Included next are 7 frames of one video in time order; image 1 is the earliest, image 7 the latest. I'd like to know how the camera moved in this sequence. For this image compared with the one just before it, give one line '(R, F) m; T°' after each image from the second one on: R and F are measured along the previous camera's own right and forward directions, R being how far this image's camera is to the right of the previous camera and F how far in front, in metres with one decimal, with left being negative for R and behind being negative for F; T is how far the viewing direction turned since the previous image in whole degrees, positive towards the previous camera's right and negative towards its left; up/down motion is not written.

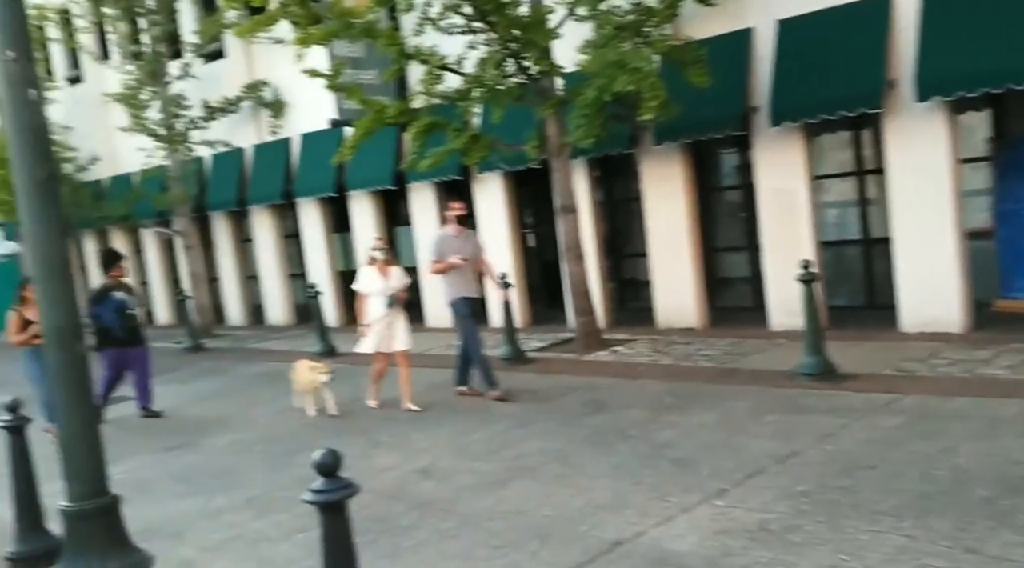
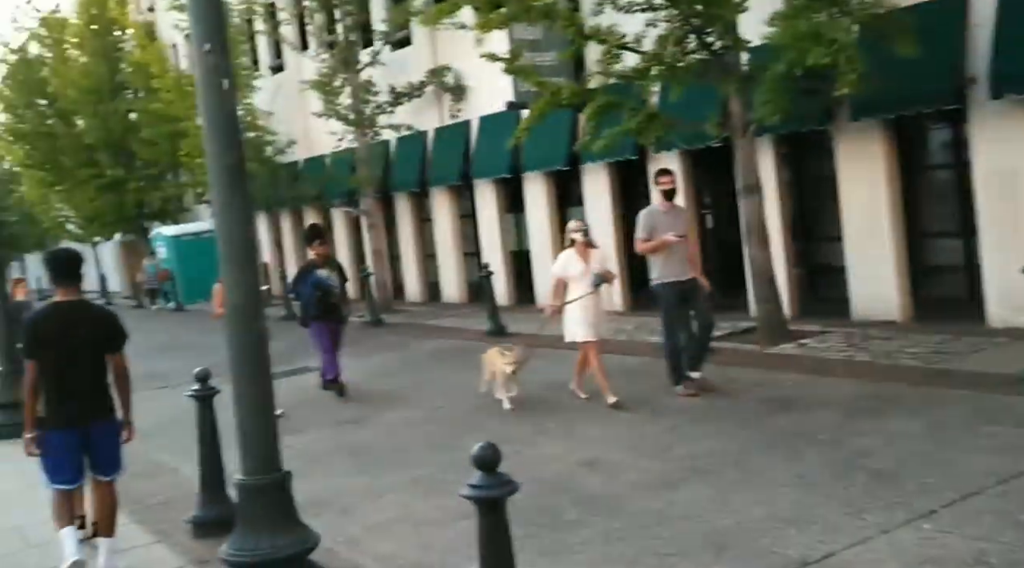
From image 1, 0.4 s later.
(0.0, +0.4) m; -9°
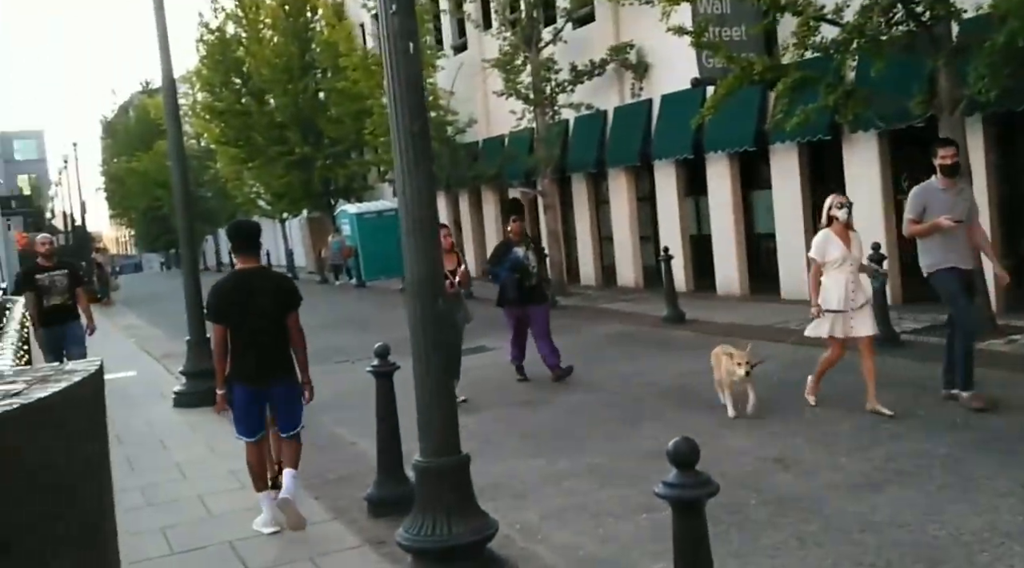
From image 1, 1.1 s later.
(-0.1, +0.2) m; -9°
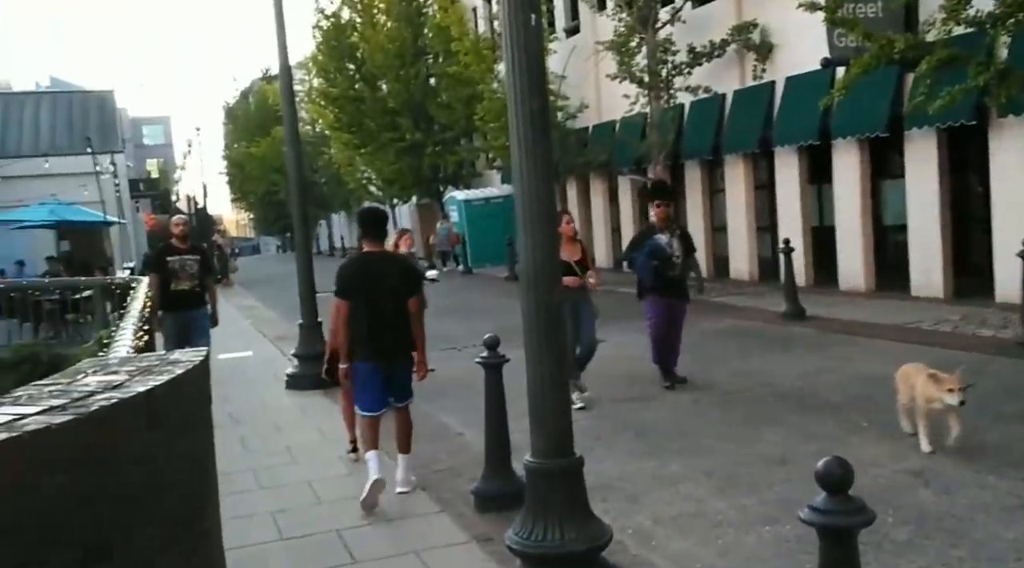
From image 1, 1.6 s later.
(-0.1, +0.4) m; -5°
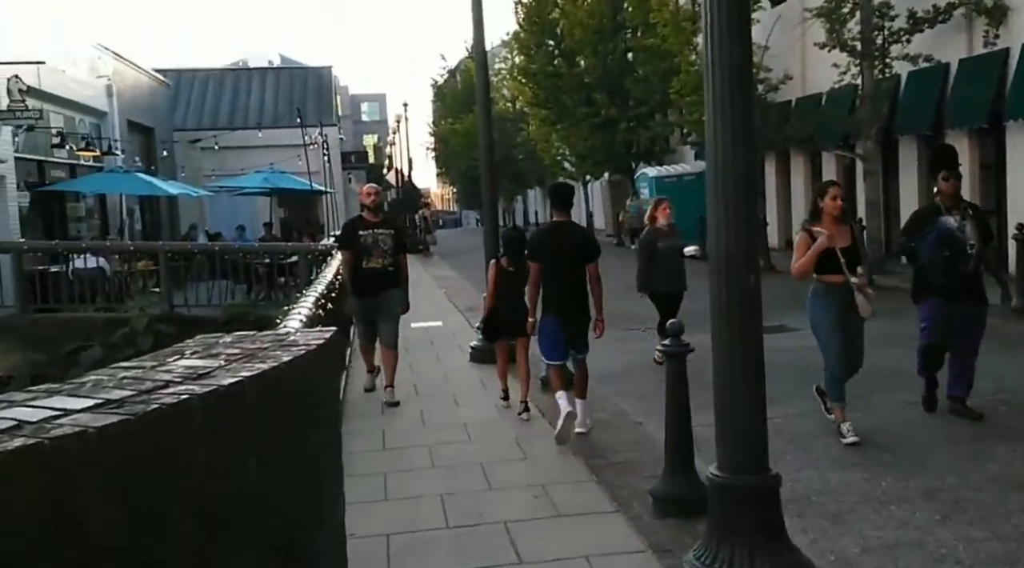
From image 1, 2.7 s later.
(0.0, +0.7) m; -10°
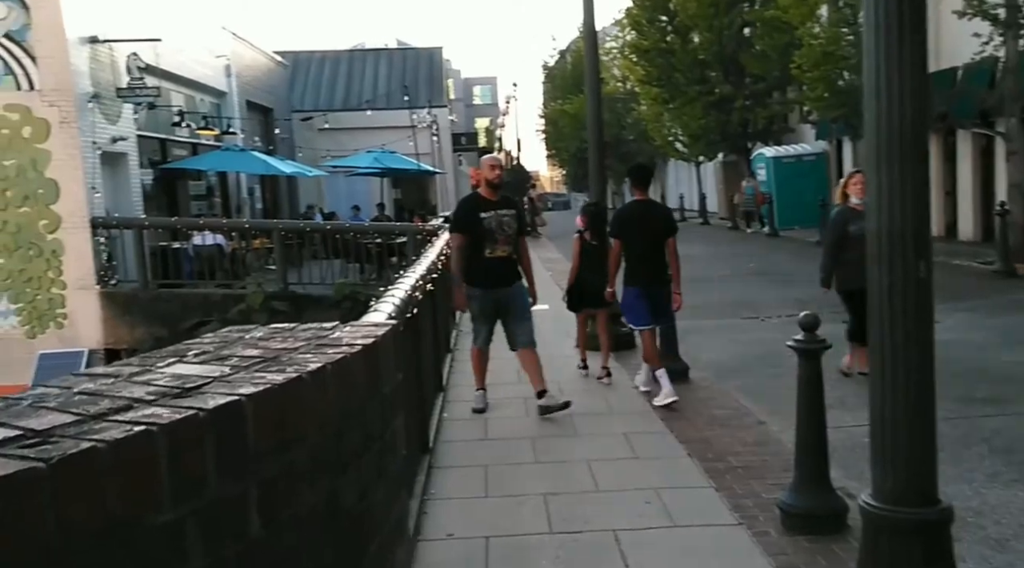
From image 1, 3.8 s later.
(0.0, +0.5) m; -6°
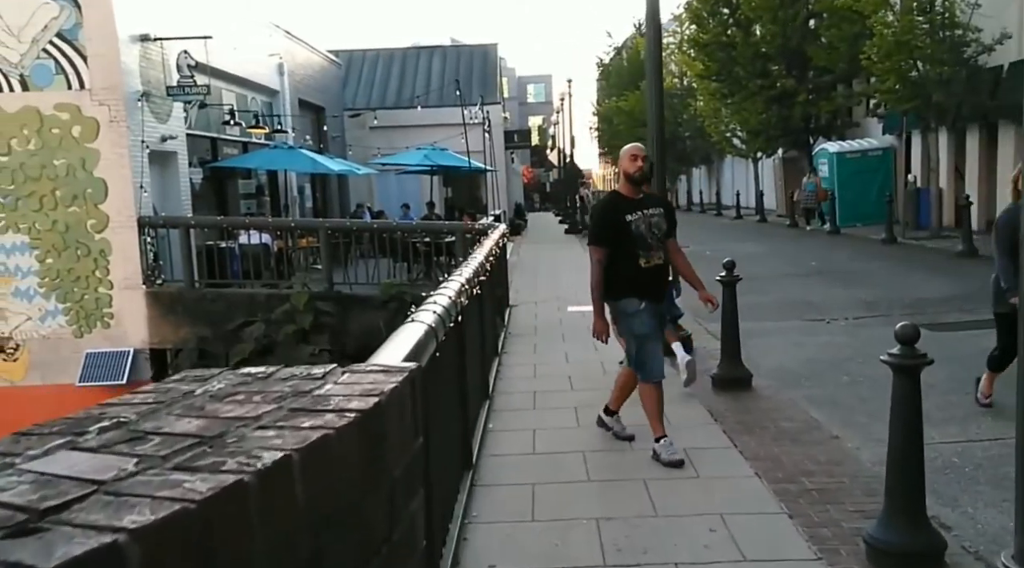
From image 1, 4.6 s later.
(0.0, +0.6) m; -3°
